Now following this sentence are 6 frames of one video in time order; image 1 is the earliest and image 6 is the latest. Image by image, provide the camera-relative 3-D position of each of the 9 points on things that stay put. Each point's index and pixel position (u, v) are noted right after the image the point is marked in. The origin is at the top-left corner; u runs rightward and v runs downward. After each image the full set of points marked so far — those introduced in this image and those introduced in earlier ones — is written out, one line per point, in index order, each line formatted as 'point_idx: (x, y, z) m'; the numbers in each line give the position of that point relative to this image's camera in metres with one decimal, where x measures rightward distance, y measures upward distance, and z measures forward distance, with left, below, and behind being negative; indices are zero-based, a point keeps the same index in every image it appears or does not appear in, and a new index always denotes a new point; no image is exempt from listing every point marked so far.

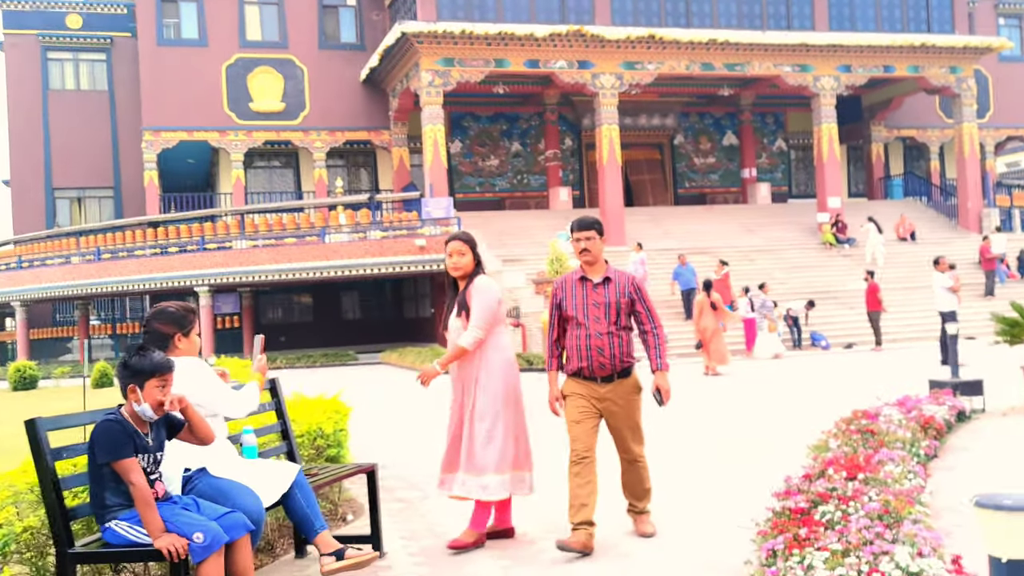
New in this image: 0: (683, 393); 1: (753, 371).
0: (+1.8, -1.1, +10.4) m
1: (+3.0, -1.0, +12.4) m
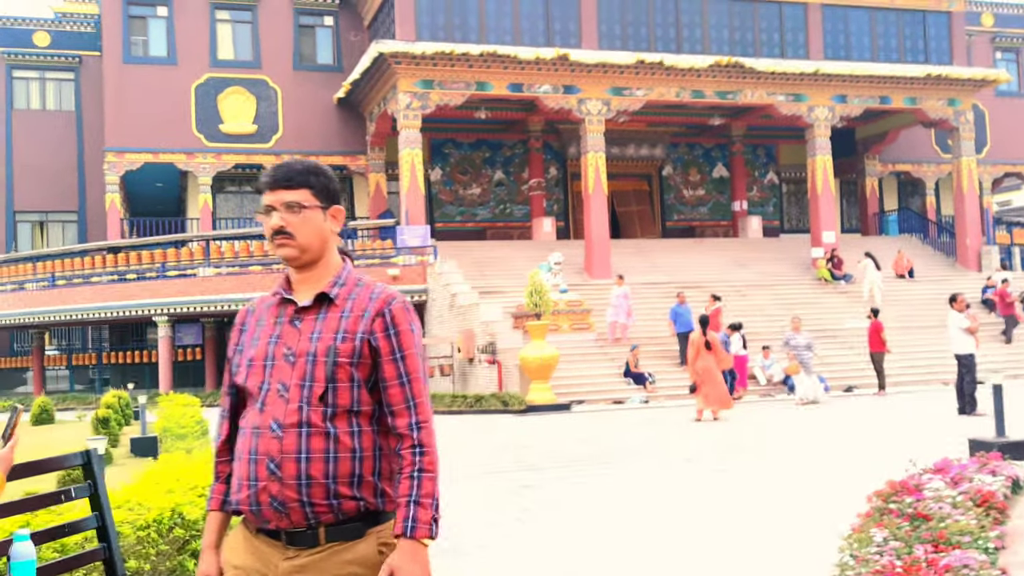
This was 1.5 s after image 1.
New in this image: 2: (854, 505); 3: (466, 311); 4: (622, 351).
0: (+1.5, -1.4, +9.2) m
1: (+2.7, -1.4, +11.3) m
2: (+1.9, -1.2, +5.6) m
3: (-0.7, -0.4, +16.0) m
4: (+1.7, -1.0, +15.4) m
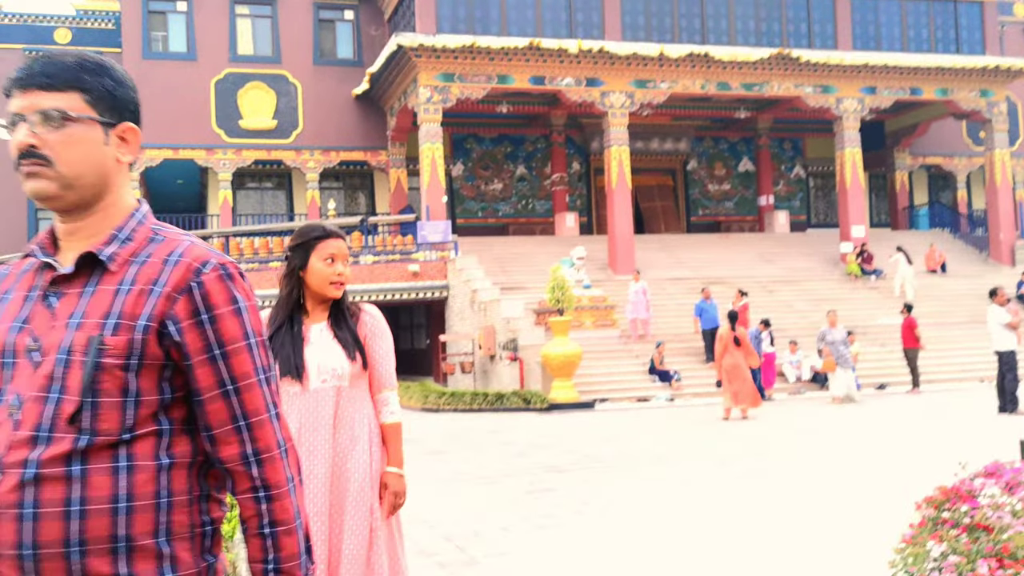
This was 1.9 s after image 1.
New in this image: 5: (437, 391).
0: (+1.7, -1.3, +8.9) m
1: (+2.9, -1.4, +10.9) m
2: (+2.0, -1.2, +5.3) m
3: (-0.4, -0.3, +15.7) m
4: (+2.0, -0.9, +15.0) m
5: (-1.1, -1.5, +14.3) m
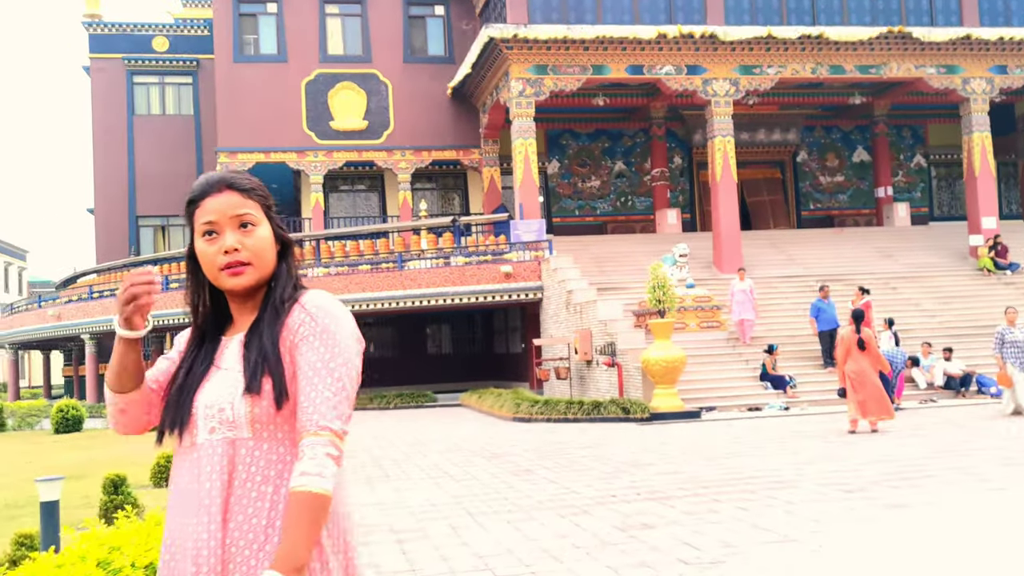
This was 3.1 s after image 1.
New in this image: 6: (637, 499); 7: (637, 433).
0: (+2.4, -1.3, +7.7) m
1: (+3.9, -1.3, +9.6) m
2: (+2.4, -1.1, +4.1) m
3: (+1.0, -0.3, +14.7) m
4: (+3.4, -0.9, +13.8) m
5: (+0.2, -1.5, +13.4) m
6: (+0.7, -1.2, +5.8) m
7: (+1.3, -1.5, +10.6) m
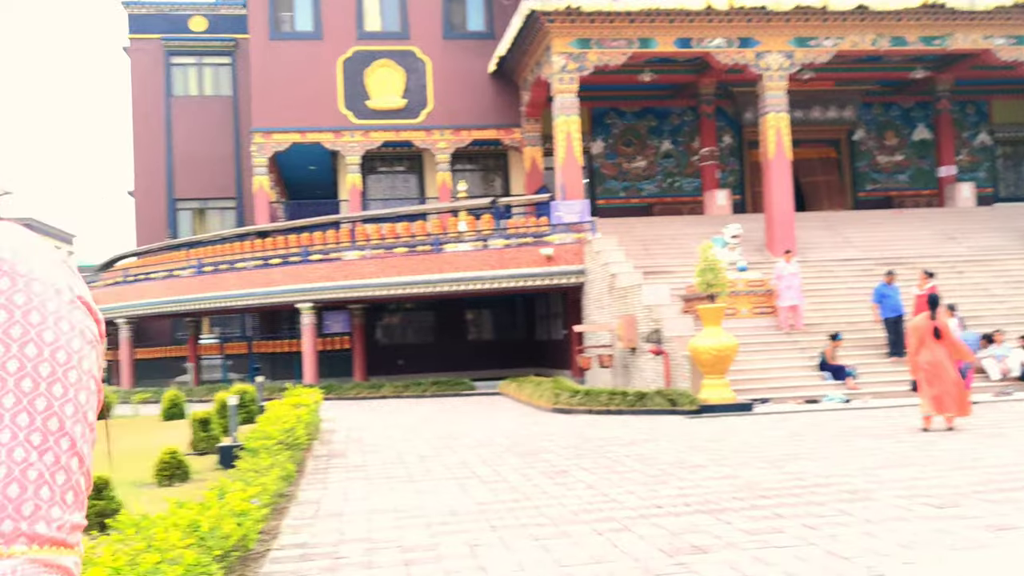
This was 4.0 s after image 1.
0: (+2.6, -1.2, +6.9) m
1: (+4.2, -1.2, +8.7) m
2: (+2.5, -1.1, +3.2) m
3: (+1.6, -0.1, +13.9) m
4: (+3.9, -0.7, +12.9) m
5: (+0.7, -1.3, +12.6) m
6: (+0.9, -1.1, +5.0) m
7: (+1.7, -1.4, +9.8) m
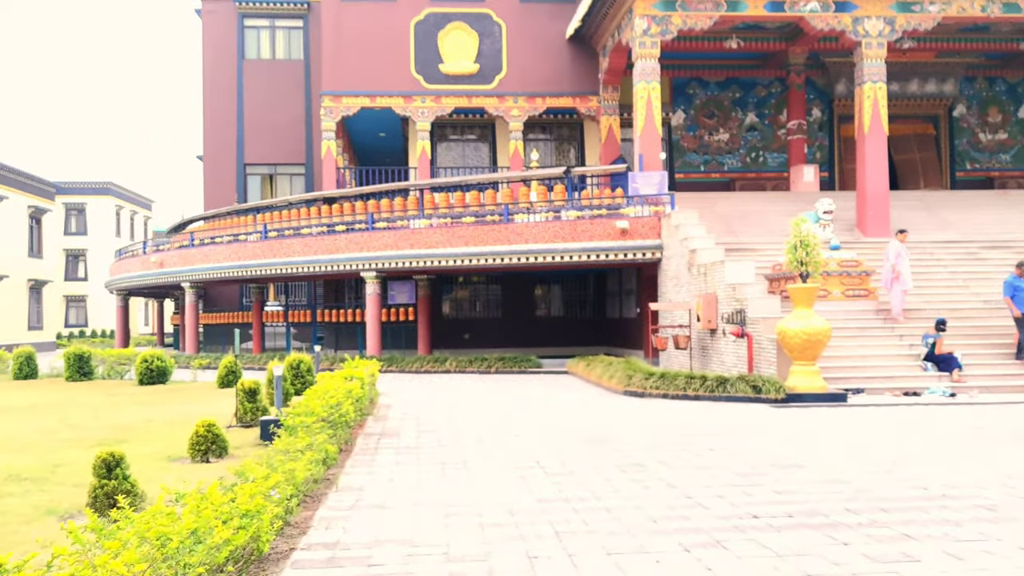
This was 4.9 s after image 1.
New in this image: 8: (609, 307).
0: (+3.0, -1.1, +5.9) m
1: (+4.7, -1.1, +7.6) m
2: (+2.6, -1.0, +2.3) m
3: (+2.5, +0.2, +13.0) m
4: (+4.7, -0.4, +11.8) m
5: (+1.6, -1.0, +11.8) m
6: (+1.2, -1.0, +4.2) m
7: (+2.3, -1.2, +8.9) m
8: (+1.9, -0.4, +20.0) m
